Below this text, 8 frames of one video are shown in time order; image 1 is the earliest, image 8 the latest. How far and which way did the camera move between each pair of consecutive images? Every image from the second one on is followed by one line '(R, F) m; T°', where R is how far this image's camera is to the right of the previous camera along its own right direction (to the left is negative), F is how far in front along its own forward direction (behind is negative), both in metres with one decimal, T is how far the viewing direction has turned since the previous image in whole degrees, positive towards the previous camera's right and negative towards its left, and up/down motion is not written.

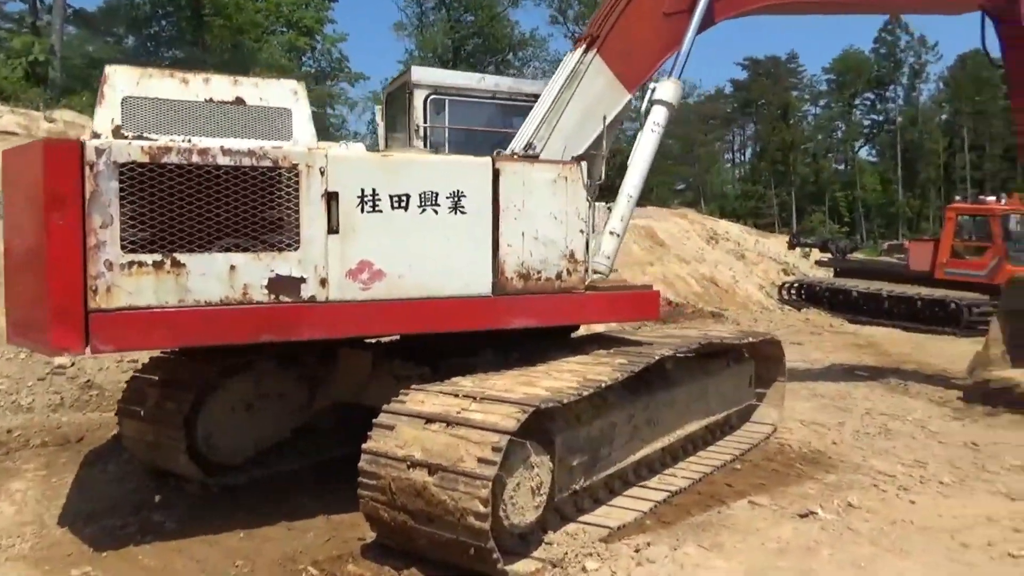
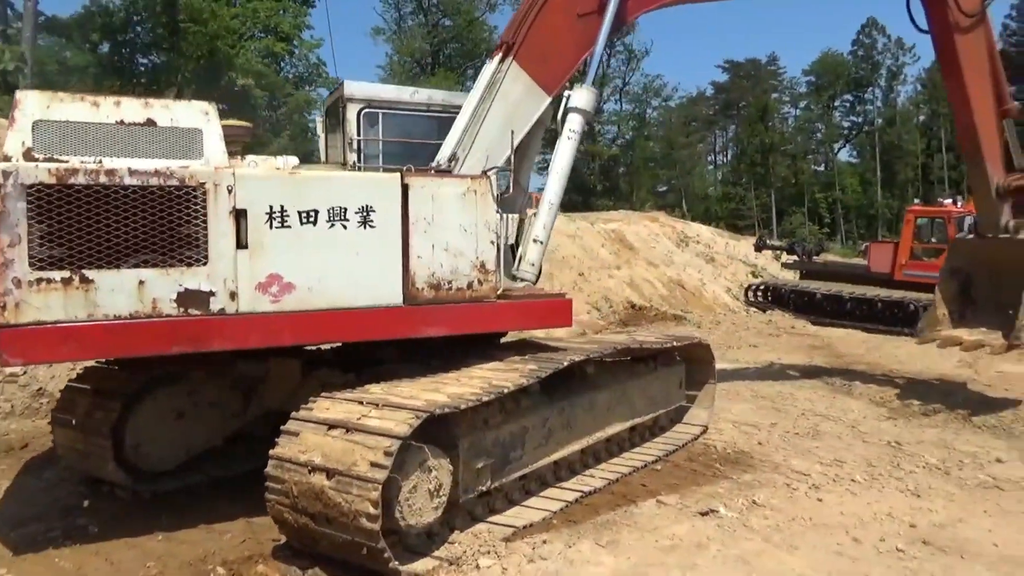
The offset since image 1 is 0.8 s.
(+0.3, -0.2) m; +1°
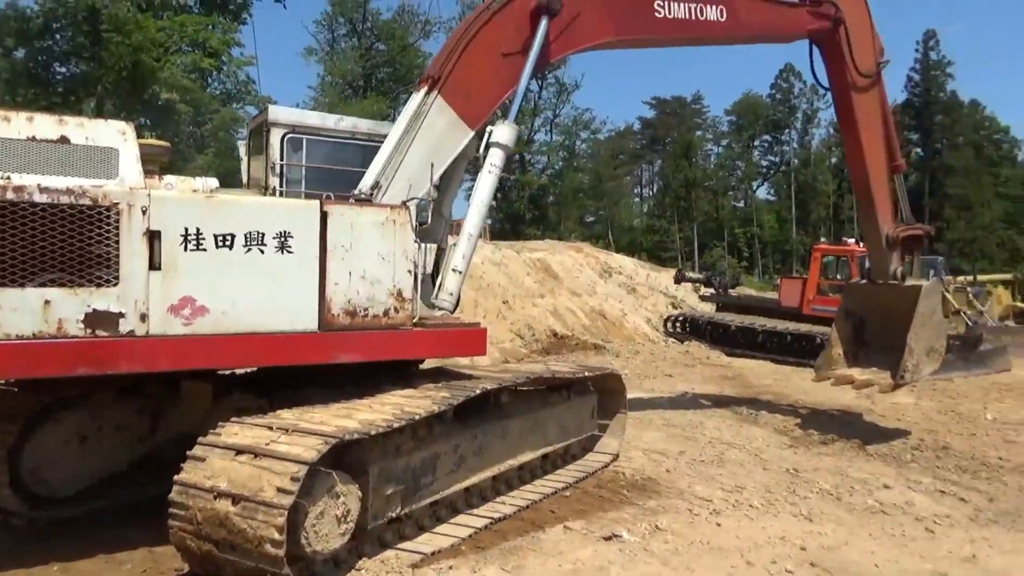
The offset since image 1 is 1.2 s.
(0.0, -0.1) m; +5°
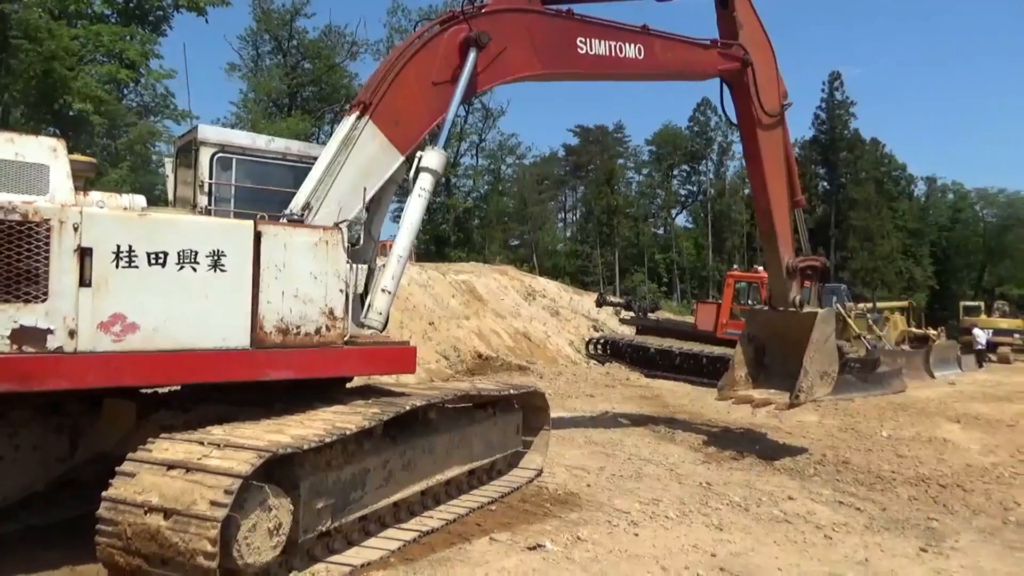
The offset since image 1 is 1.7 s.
(0.0, -0.2) m; +5°
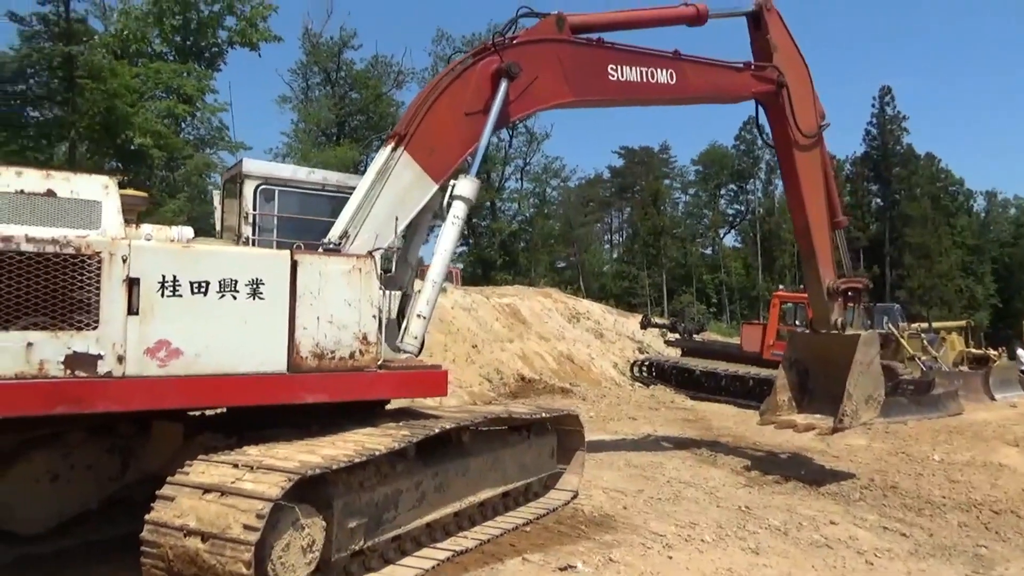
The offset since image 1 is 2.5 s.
(+0.1, -0.1) m; -3°
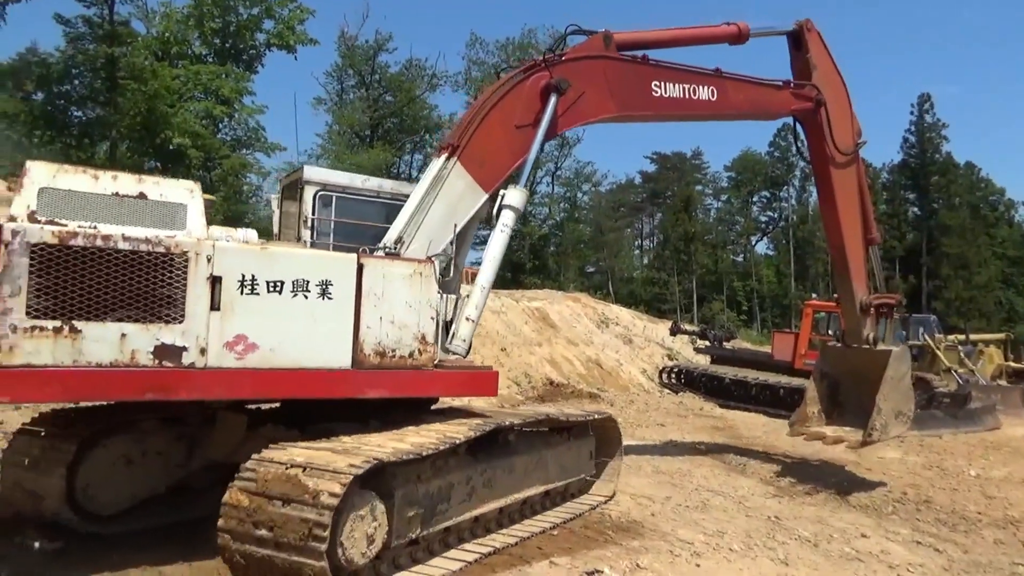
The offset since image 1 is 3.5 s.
(-0.1, -0.3) m; -2°
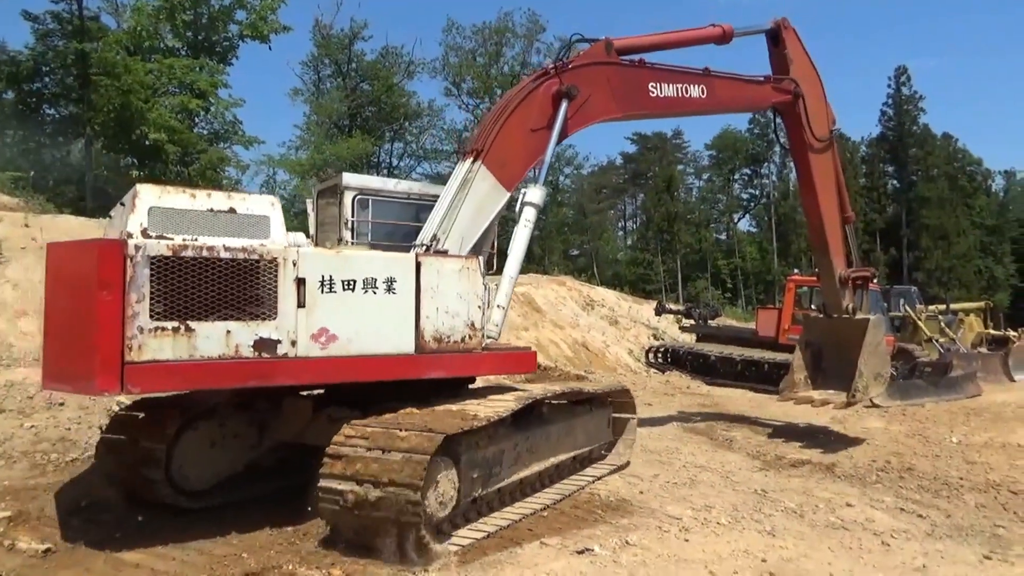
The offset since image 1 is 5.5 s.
(-0.3, -0.8) m; +1°
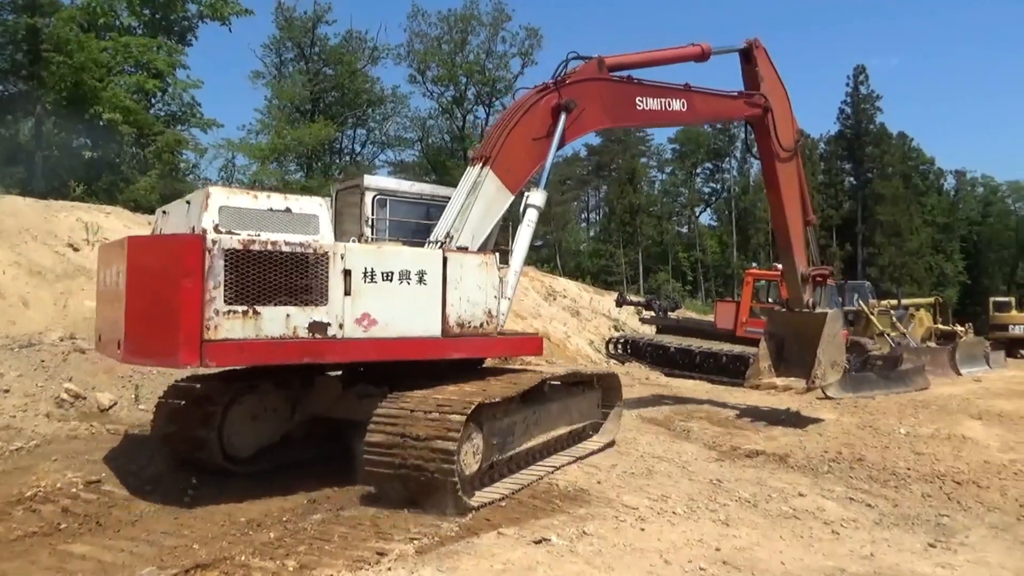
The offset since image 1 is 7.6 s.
(-0.4, -0.9) m; +2°
